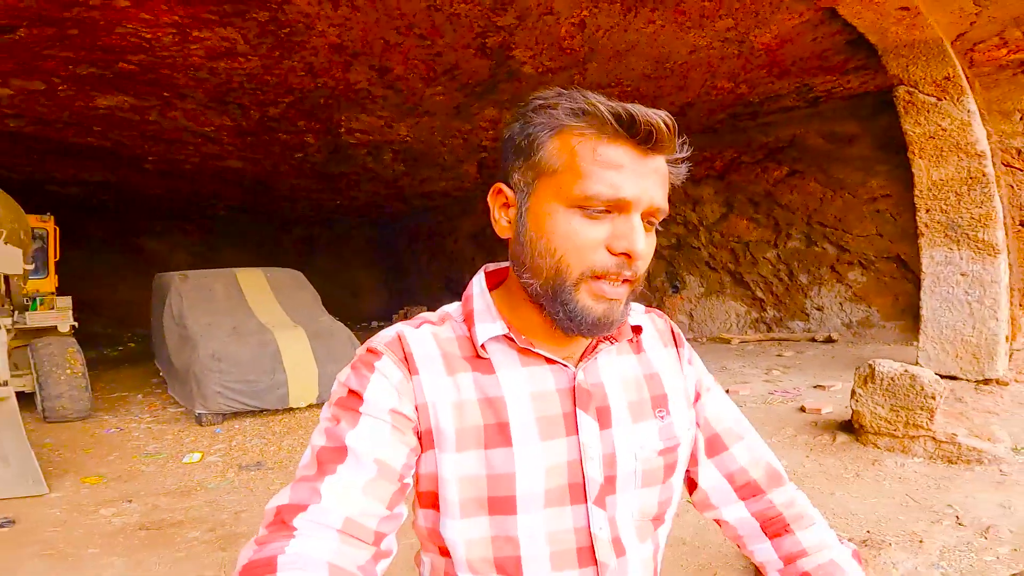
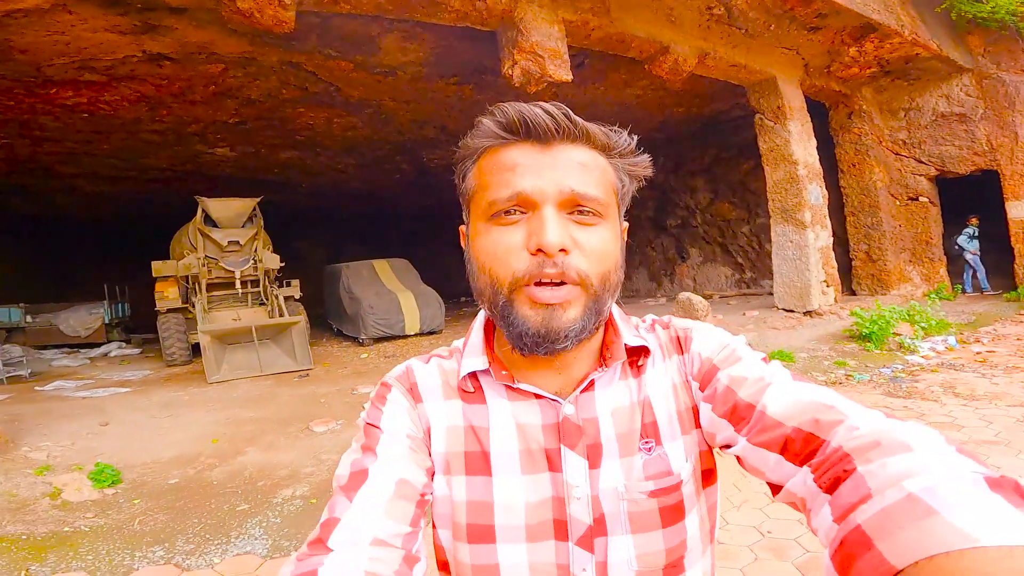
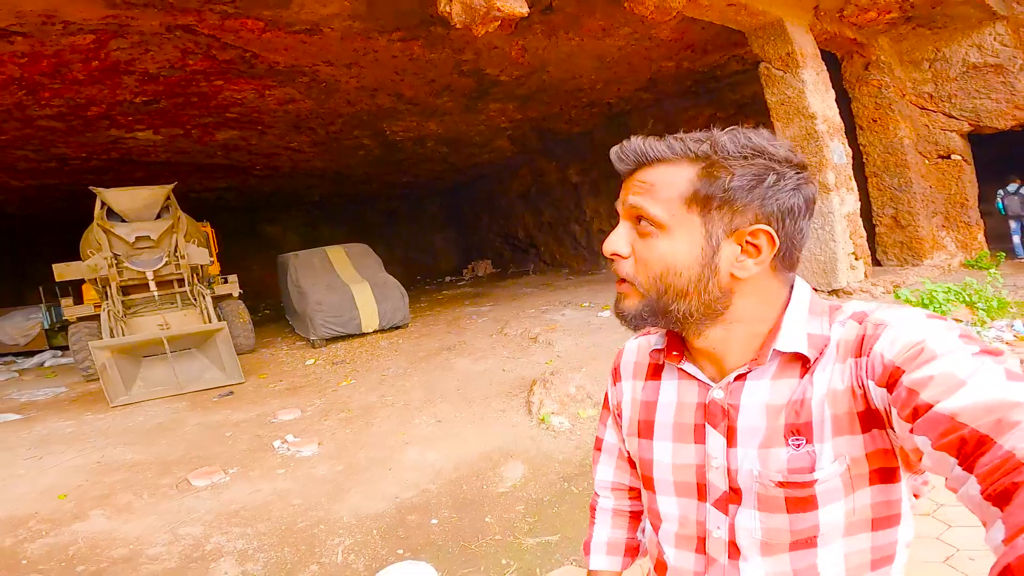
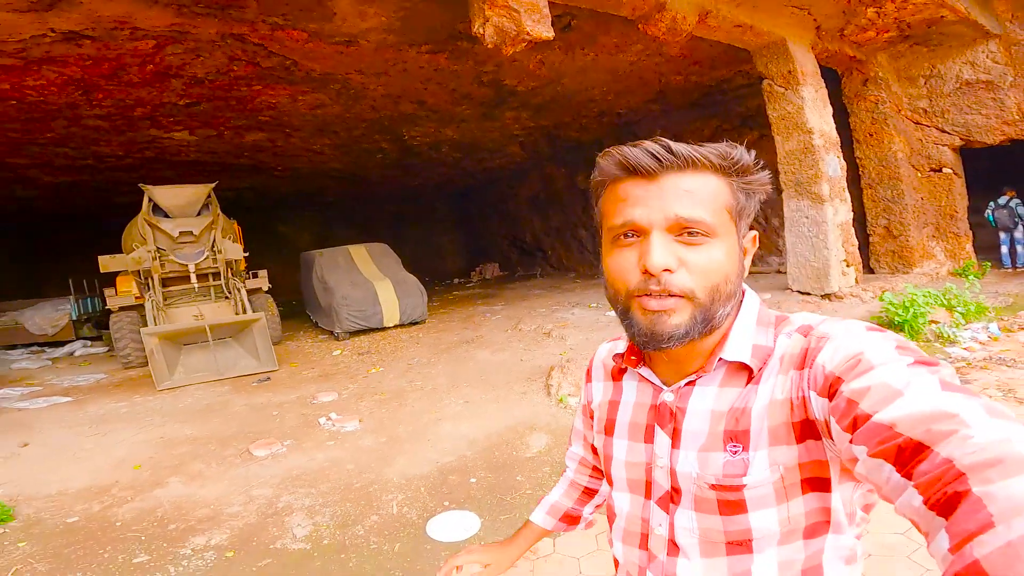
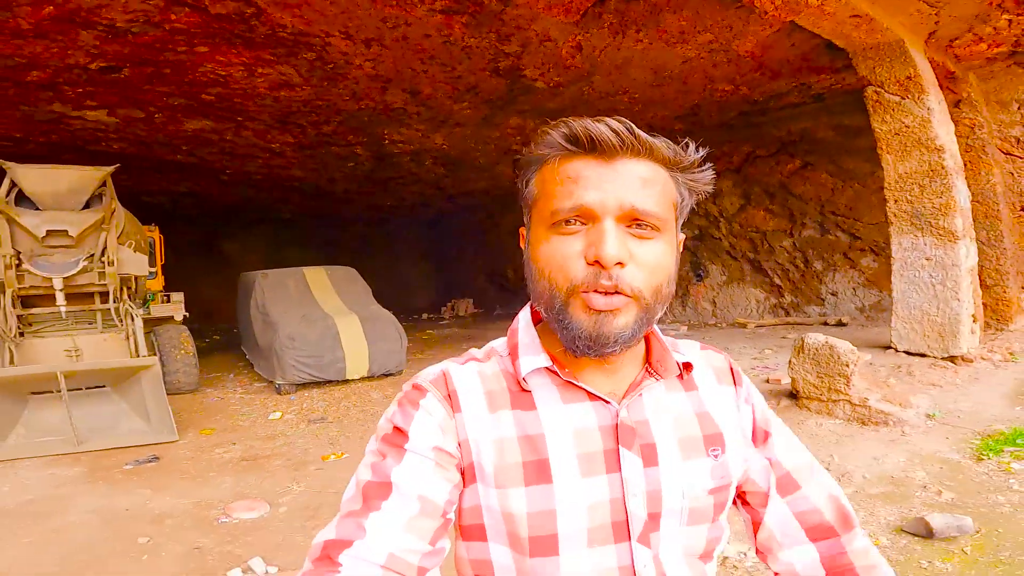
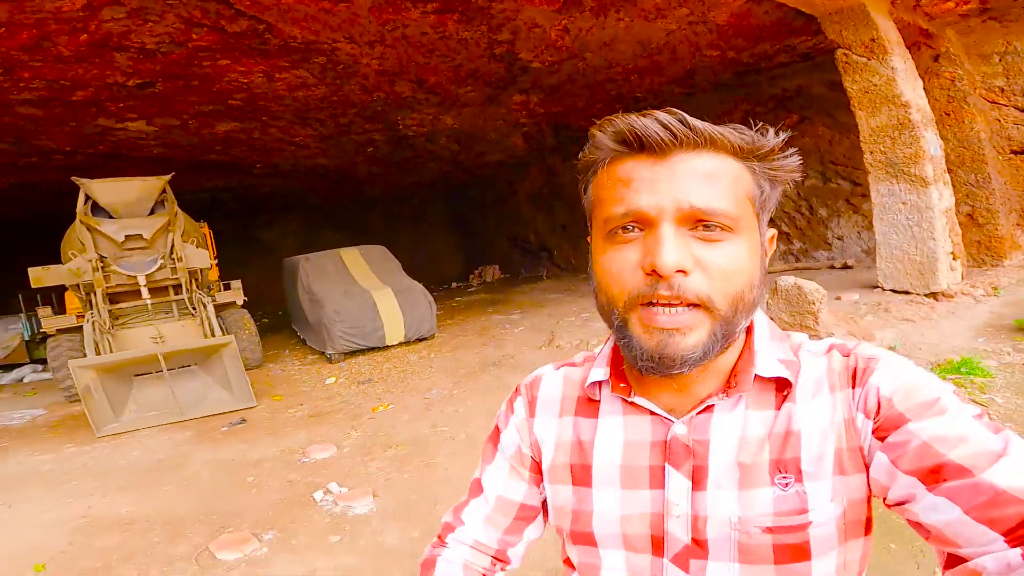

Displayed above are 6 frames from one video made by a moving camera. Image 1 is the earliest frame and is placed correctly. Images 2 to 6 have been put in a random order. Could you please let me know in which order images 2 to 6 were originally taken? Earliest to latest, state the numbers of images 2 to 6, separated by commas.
5, 6, 3, 4, 2
